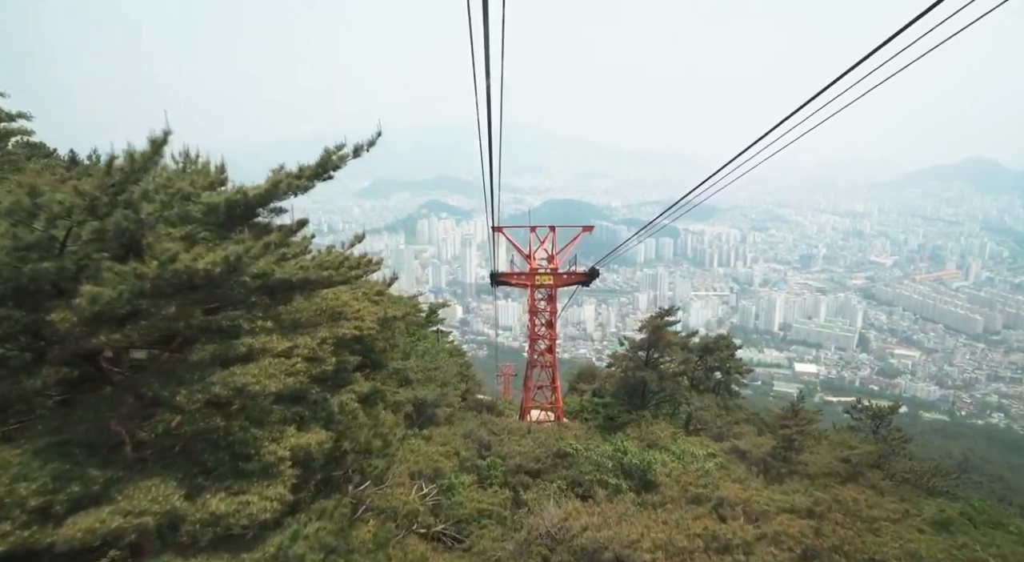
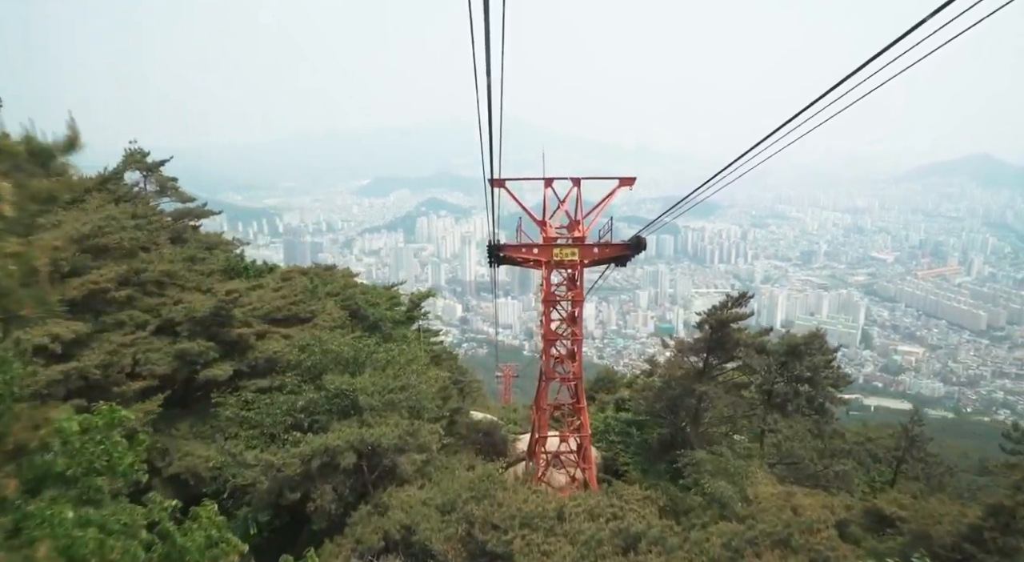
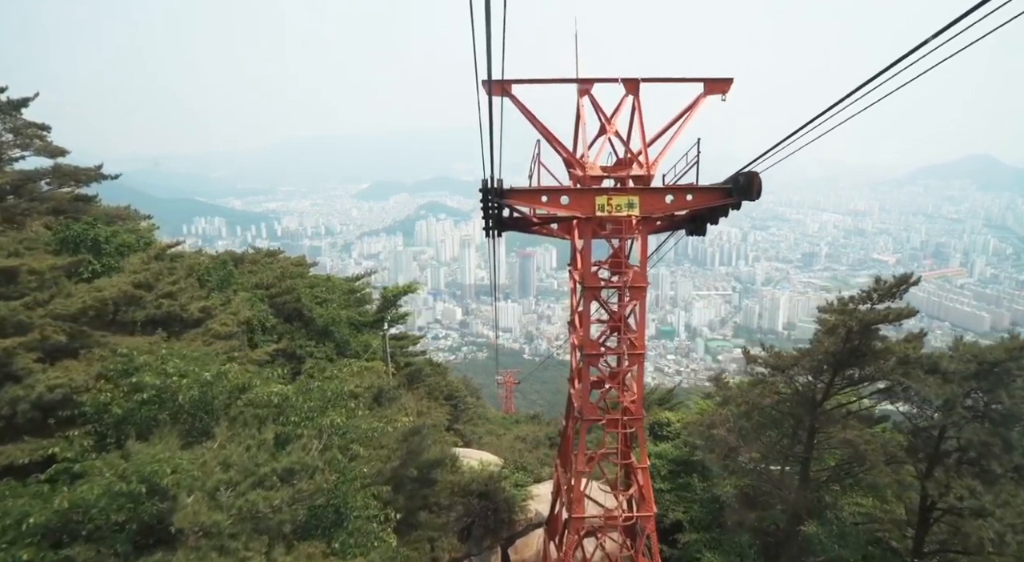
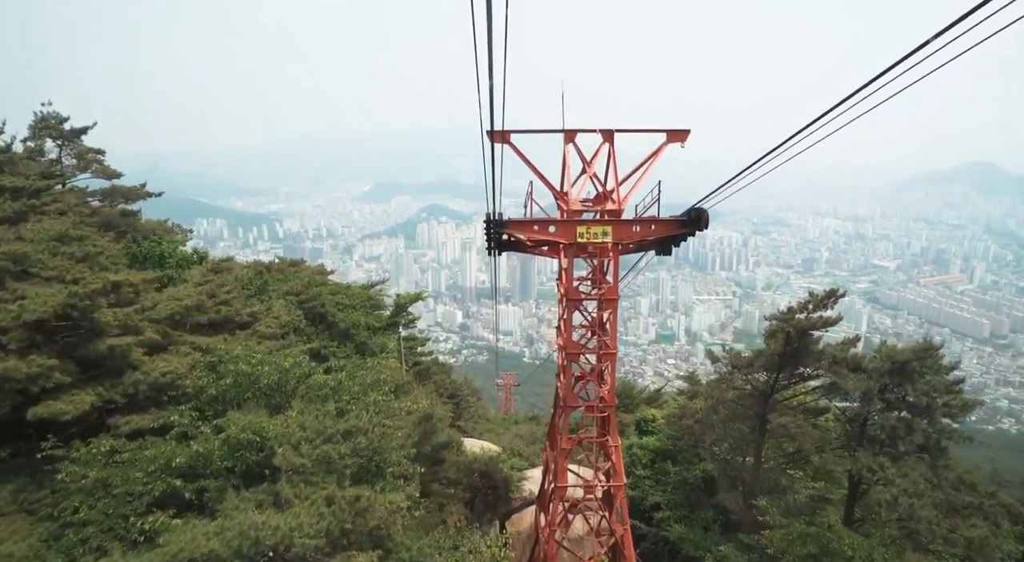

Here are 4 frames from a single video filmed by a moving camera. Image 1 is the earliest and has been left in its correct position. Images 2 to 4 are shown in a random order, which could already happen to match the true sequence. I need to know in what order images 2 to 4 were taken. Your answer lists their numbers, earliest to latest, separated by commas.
2, 4, 3
